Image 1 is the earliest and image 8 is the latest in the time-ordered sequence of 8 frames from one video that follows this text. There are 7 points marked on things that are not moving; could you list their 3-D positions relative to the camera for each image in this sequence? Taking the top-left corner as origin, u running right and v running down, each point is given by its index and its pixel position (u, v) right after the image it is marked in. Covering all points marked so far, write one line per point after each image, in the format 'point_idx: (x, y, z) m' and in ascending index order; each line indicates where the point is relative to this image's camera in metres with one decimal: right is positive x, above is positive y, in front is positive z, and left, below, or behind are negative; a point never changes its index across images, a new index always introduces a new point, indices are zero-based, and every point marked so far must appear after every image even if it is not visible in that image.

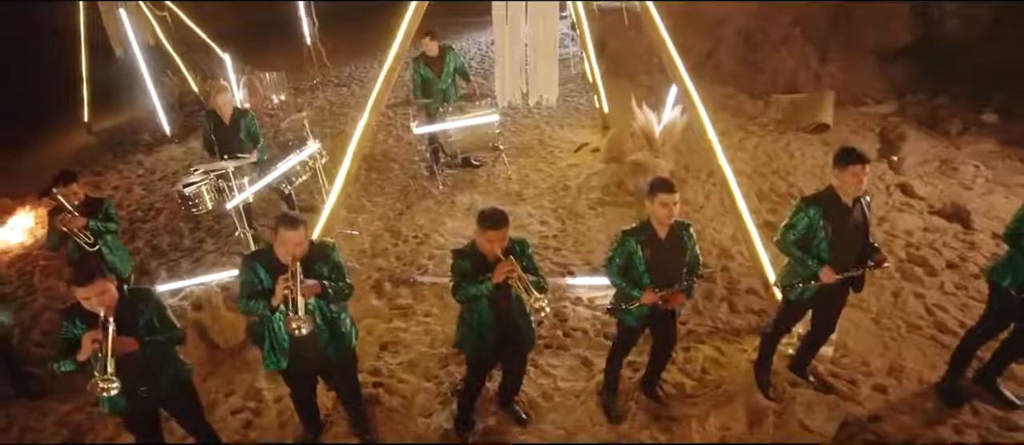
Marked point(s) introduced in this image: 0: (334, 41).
0: (-4.1, +4.2, +14.0) m
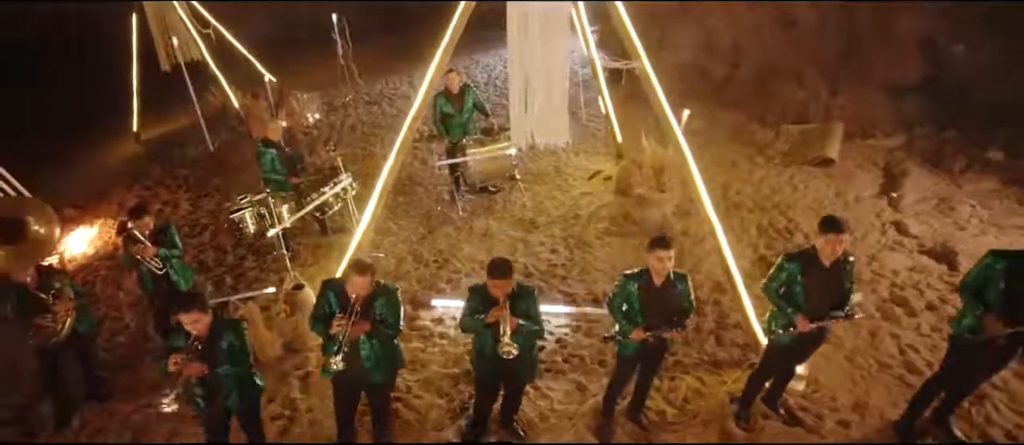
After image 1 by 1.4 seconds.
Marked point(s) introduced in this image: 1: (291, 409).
0: (-3.5, +3.9, +14.8) m
1: (-2.1, -1.7, +5.8) m
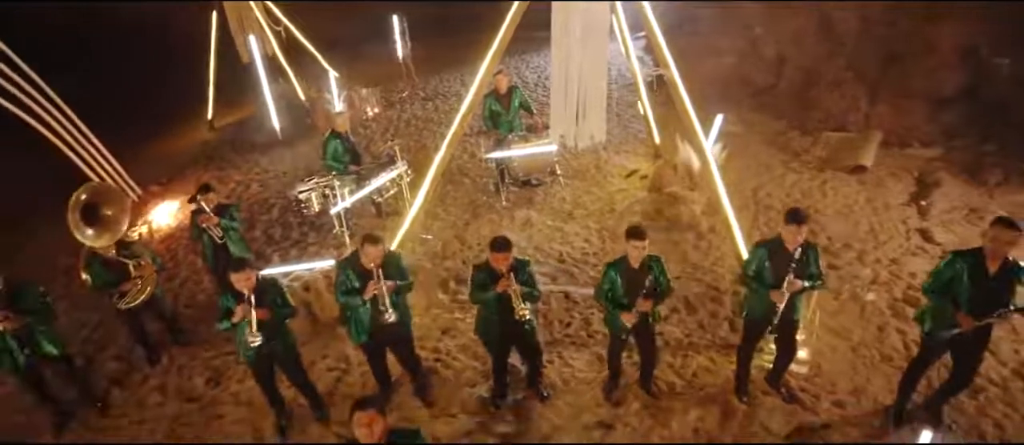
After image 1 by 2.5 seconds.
0: (-2.2, +4.2, +15.7) m
1: (-1.8, -1.5, +6.6) m
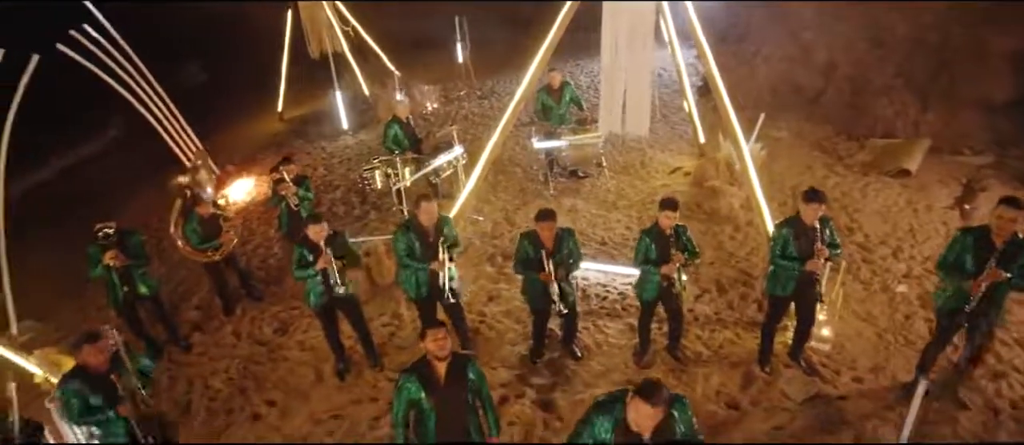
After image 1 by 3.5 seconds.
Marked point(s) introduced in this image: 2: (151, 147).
0: (-0.8, +4.4, +16.5) m
1: (-1.4, -1.2, +7.3) m
2: (-6.8, +1.4, +11.6) m
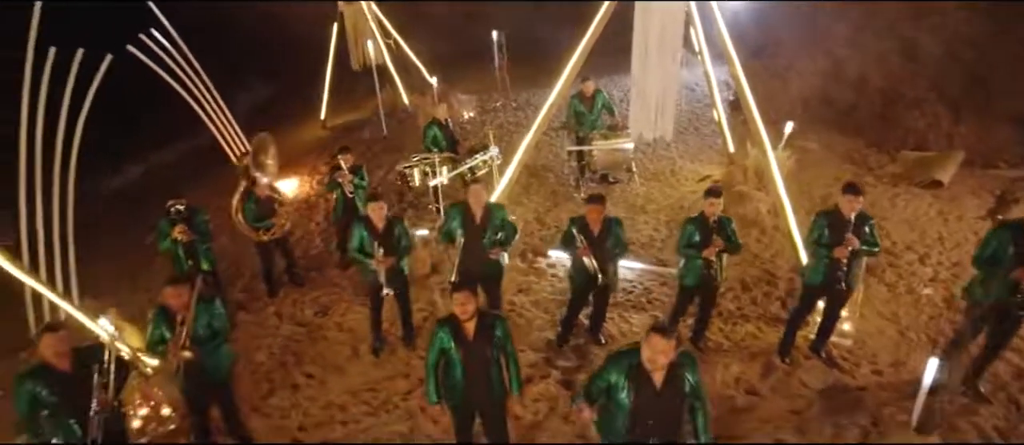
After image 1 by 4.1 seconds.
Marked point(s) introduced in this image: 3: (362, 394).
0: (+0.2, +4.2, +17.0) m
1: (-1.0, -1.0, +7.7) m
2: (-6.2, +1.5, +12.4) m
3: (-1.5, -1.7, +6.2) m
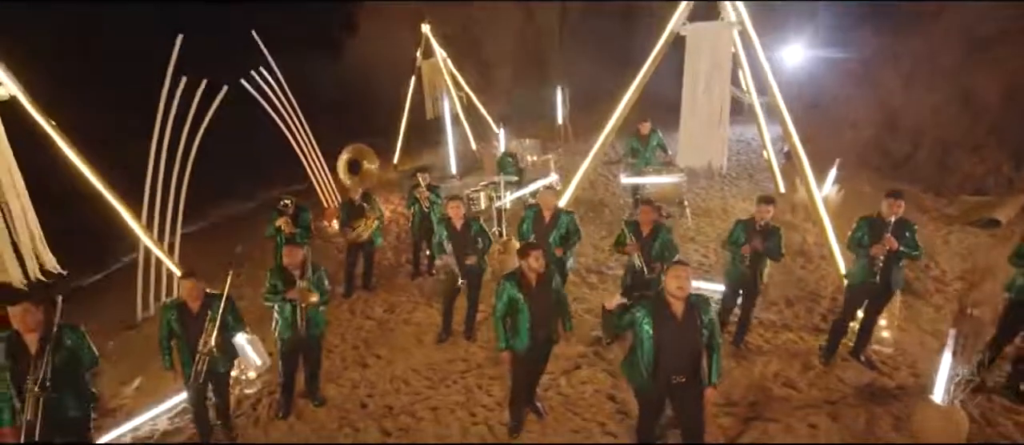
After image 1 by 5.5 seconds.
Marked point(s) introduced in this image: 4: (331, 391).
0: (+1.9, +2.9, +18.0) m
1: (-0.3, -1.2, +8.3) m
2: (-4.9, +1.1, +13.7) m
3: (-1.0, -1.7, +6.9) m
4: (-2.0, -1.8, +6.6) m
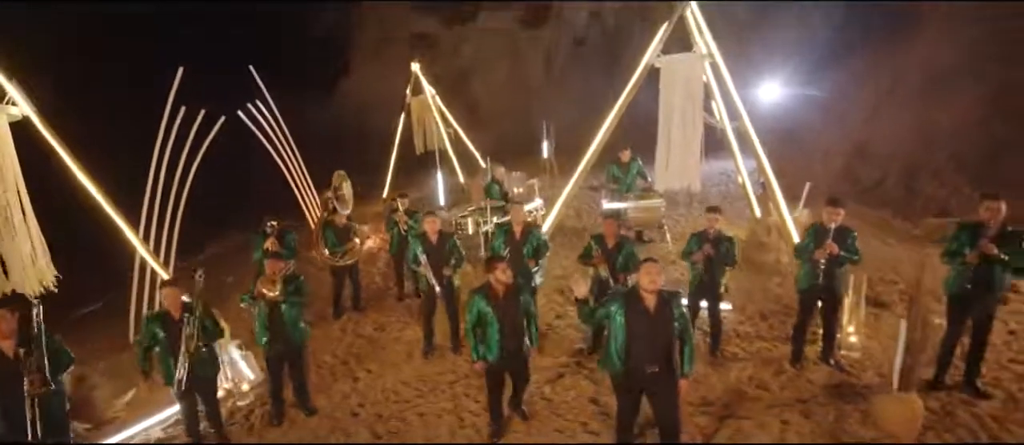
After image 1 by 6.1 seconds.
0: (+1.5, +2.0, +18.6) m
1: (-0.5, -1.4, +8.6) m
2: (-5.2, +0.4, +14.1) m
3: (-1.1, -1.8, +7.1) m
4: (-2.1, -2.0, +6.8) m
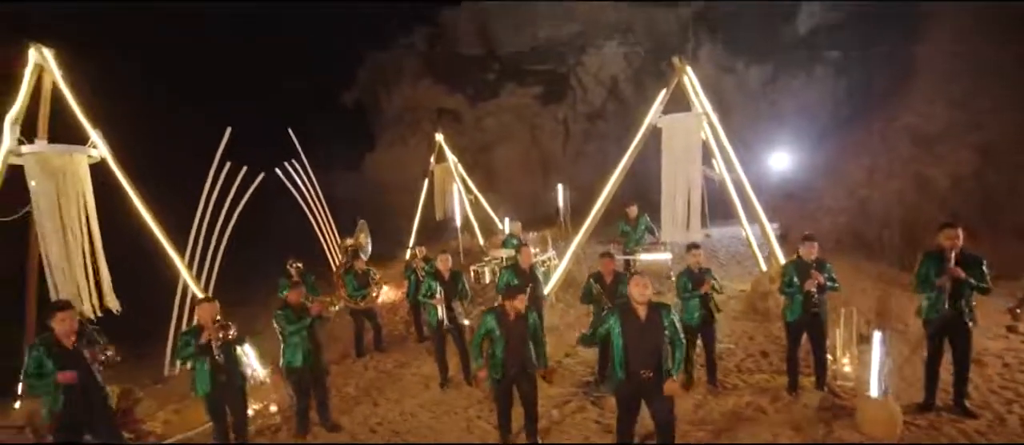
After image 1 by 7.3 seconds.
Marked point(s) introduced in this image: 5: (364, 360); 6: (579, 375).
0: (+2.1, +0.1, +19.3) m
1: (-0.3, -2.1, +9.0) m
2: (-4.8, -1.0, +14.9) m
3: (-1.0, -2.3, +7.6) m
4: (-2.0, -2.4, +7.3) m
5: (-2.3, -2.1, +9.6) m
6: (+0.9, -2.1, +8.3) m
